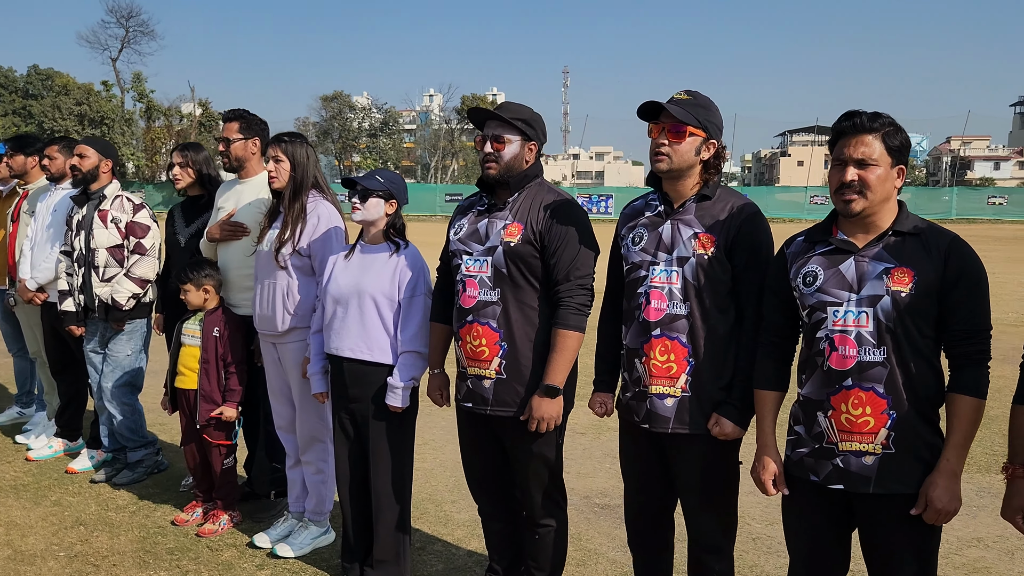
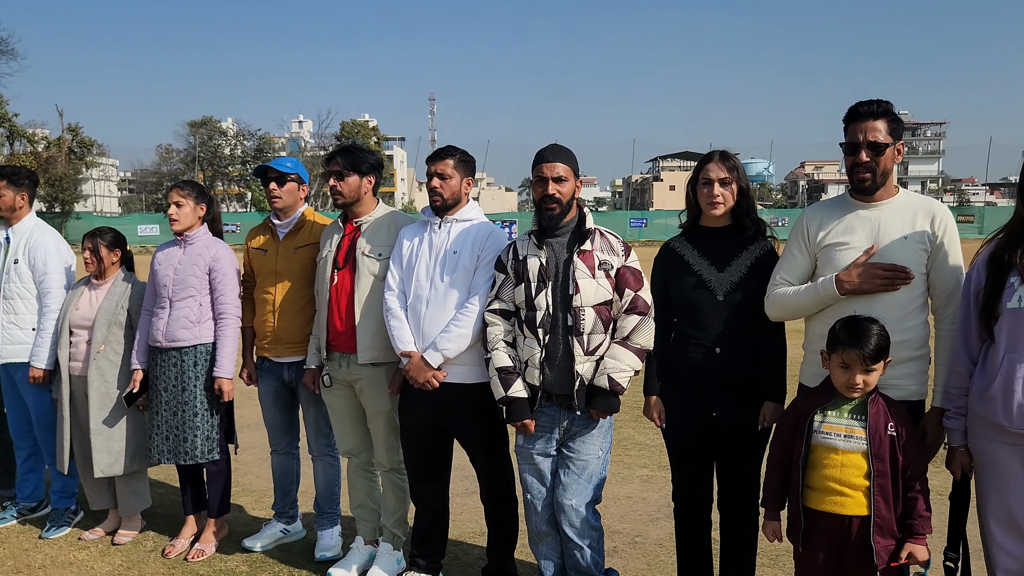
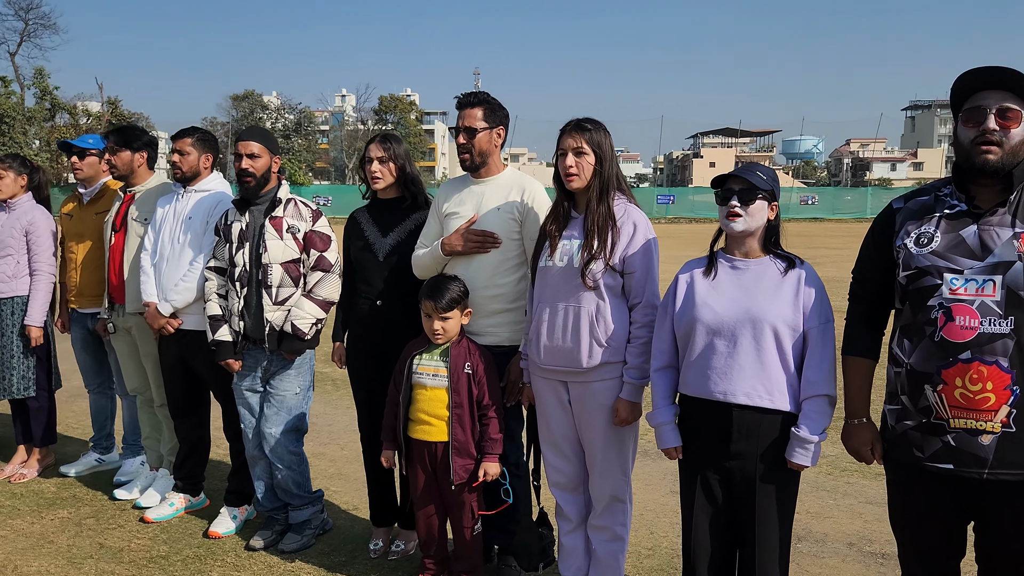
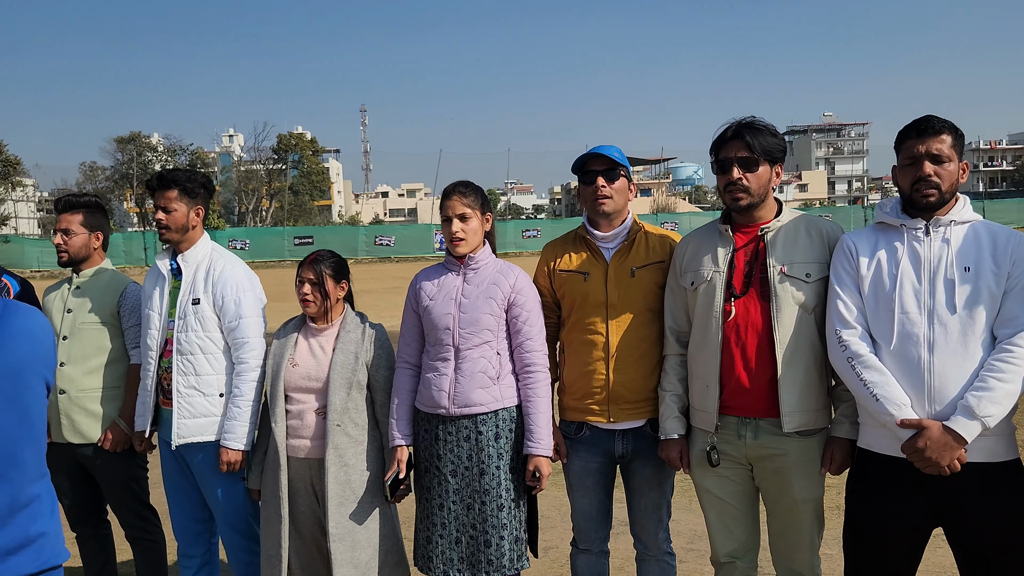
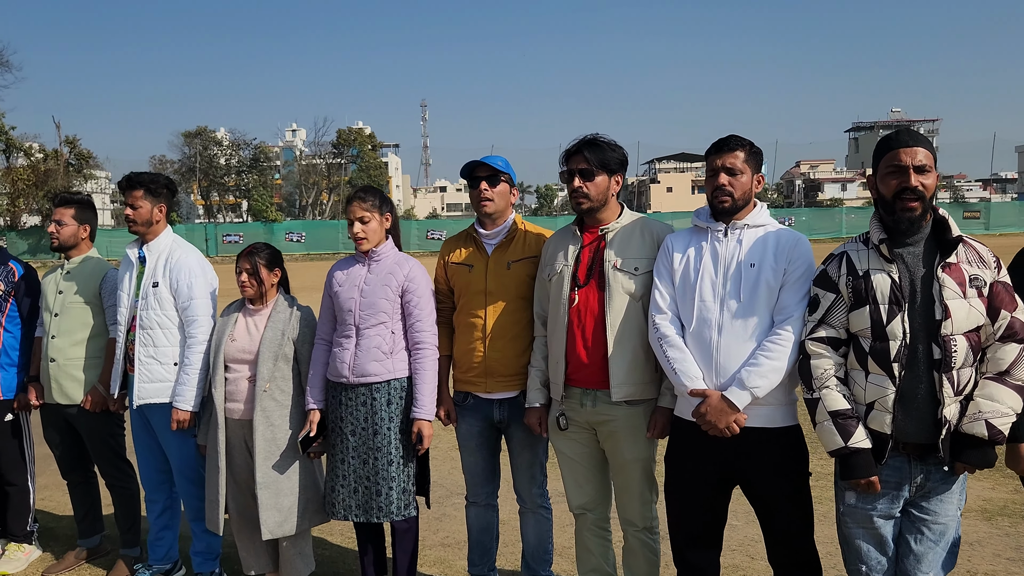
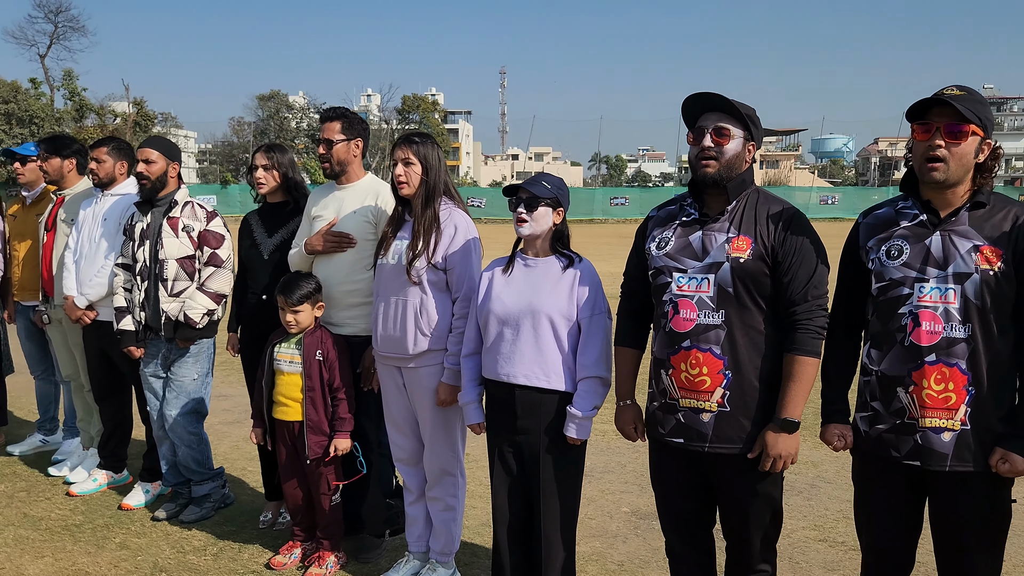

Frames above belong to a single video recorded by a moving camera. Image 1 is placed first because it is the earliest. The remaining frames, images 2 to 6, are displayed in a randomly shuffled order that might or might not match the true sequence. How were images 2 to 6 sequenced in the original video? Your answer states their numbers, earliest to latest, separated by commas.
6, 3, 2, 5, 4
